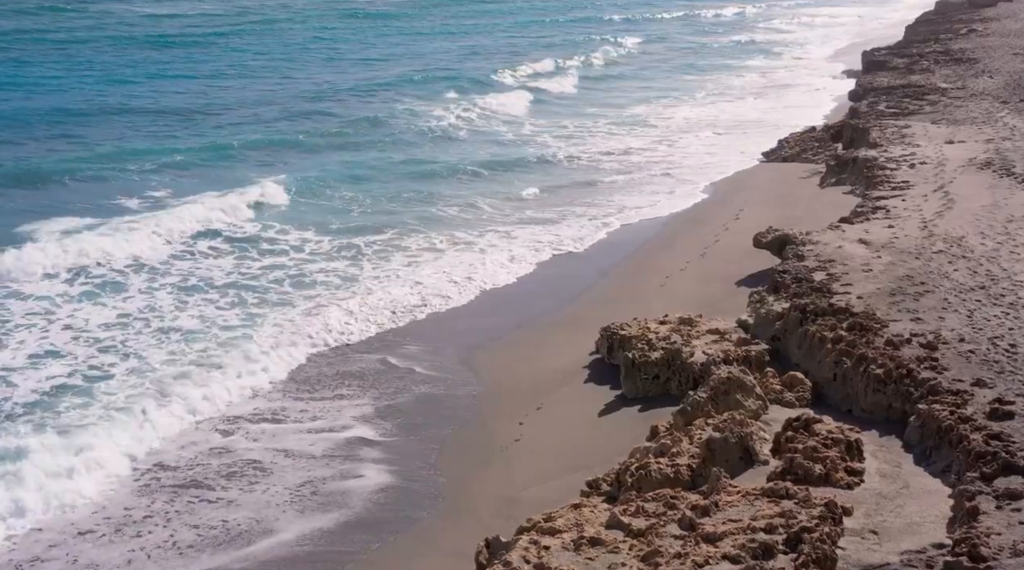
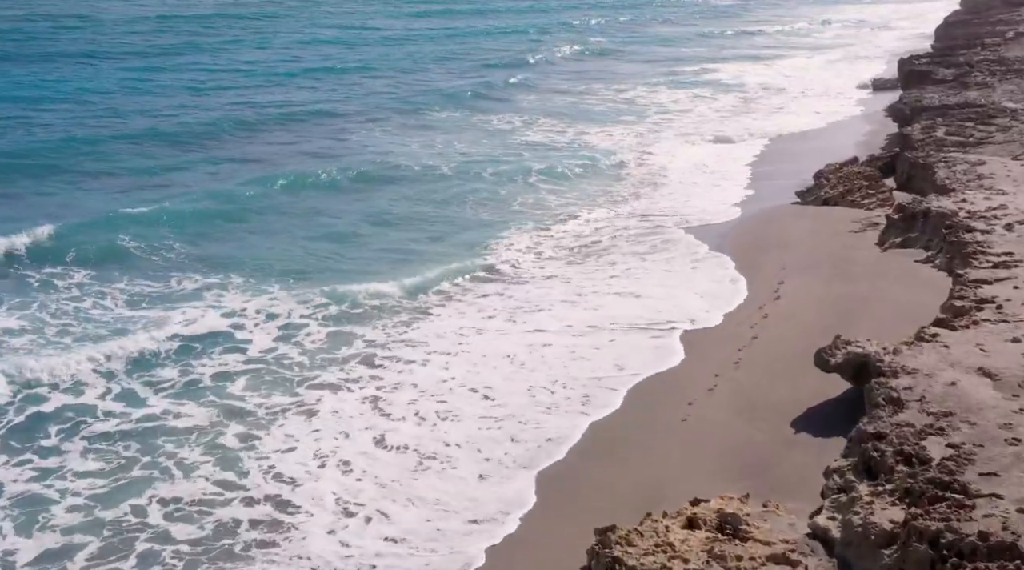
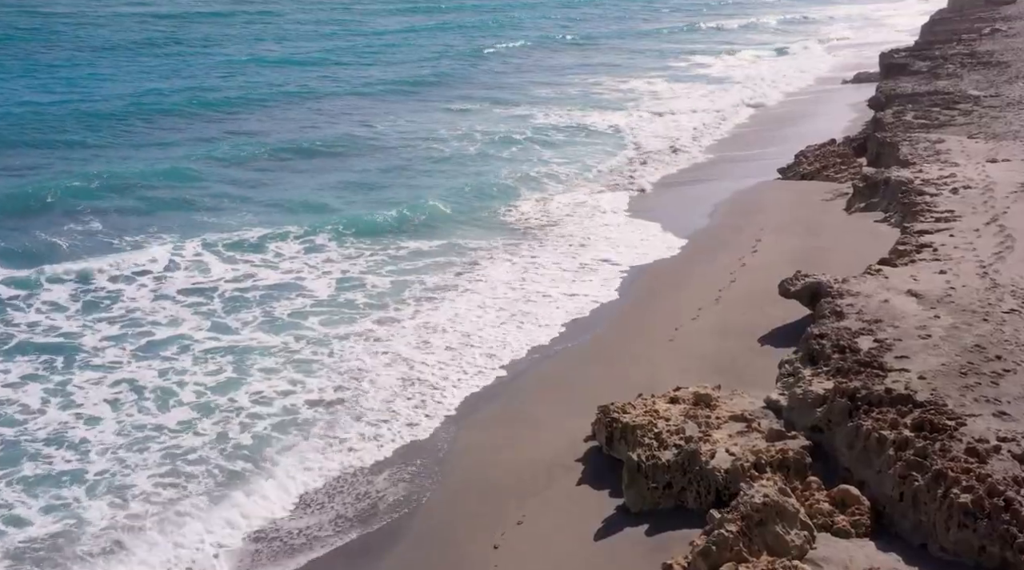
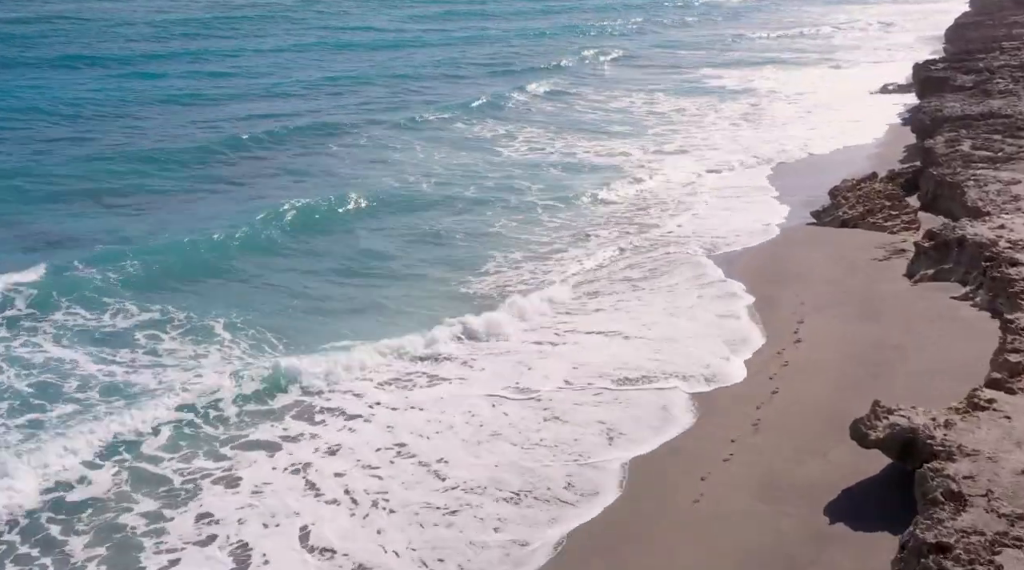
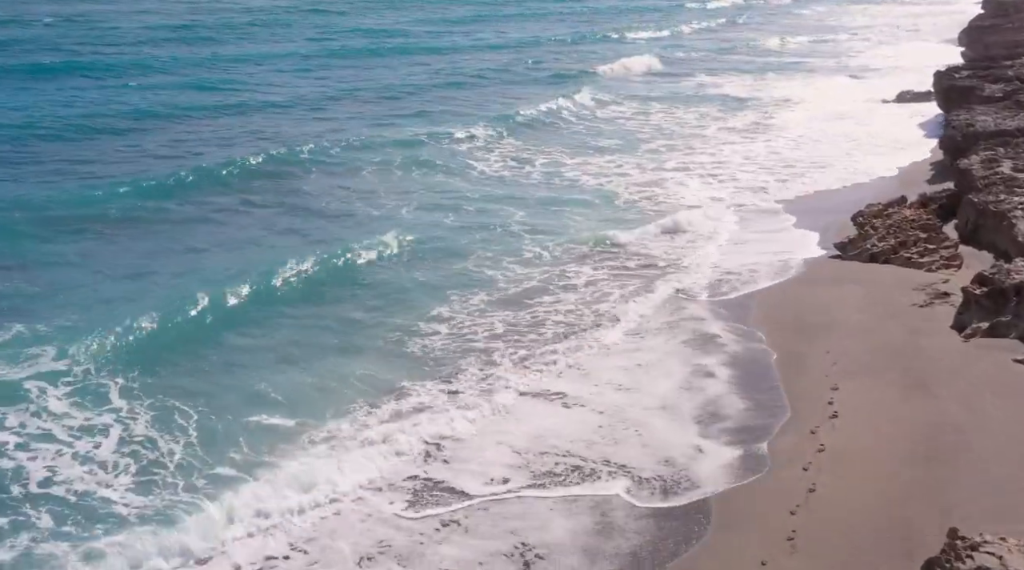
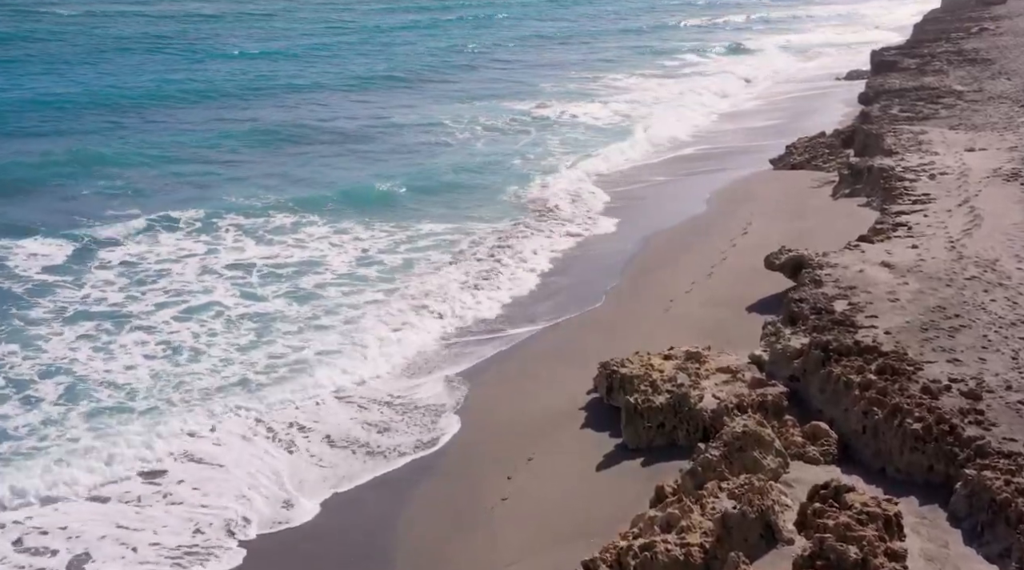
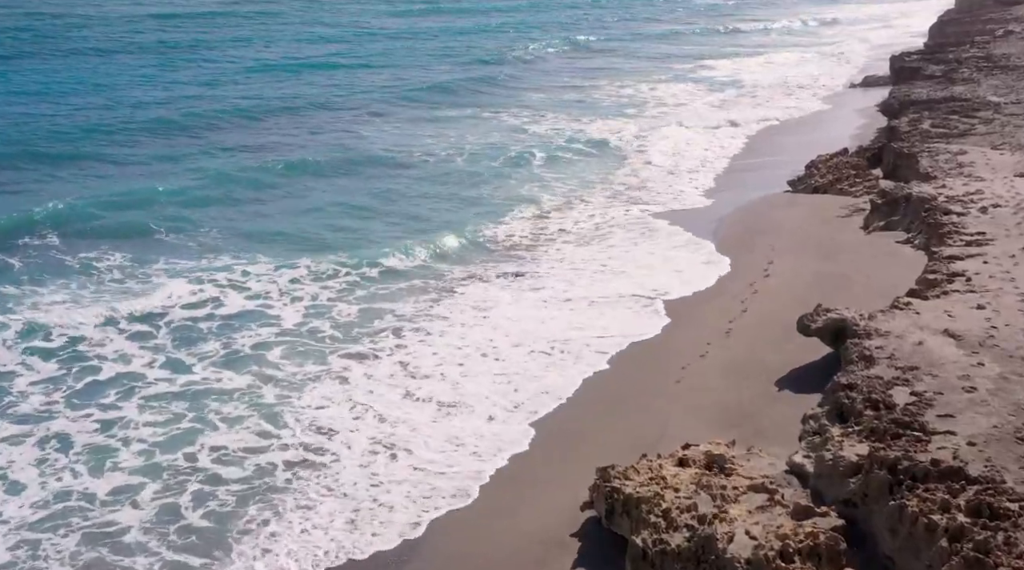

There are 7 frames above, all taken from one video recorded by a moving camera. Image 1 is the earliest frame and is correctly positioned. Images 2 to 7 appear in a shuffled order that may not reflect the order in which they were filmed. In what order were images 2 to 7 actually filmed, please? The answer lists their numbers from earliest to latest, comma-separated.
6, 3, 7, 2, 4, 5
